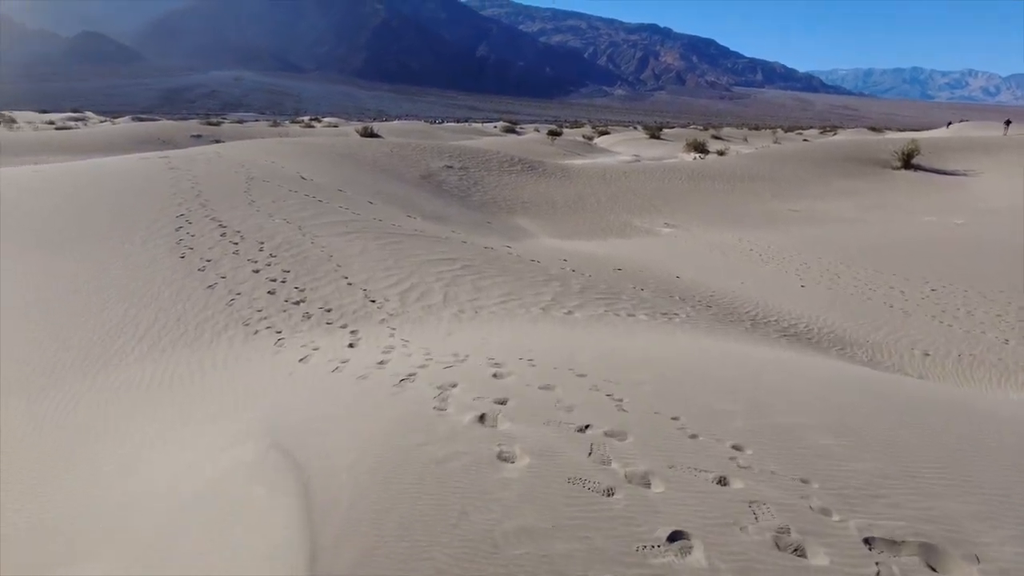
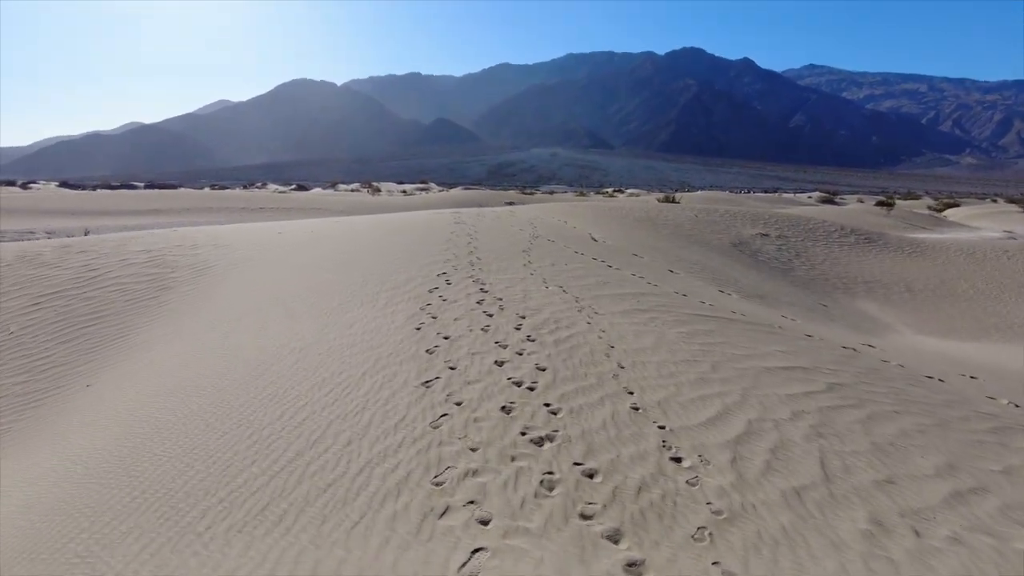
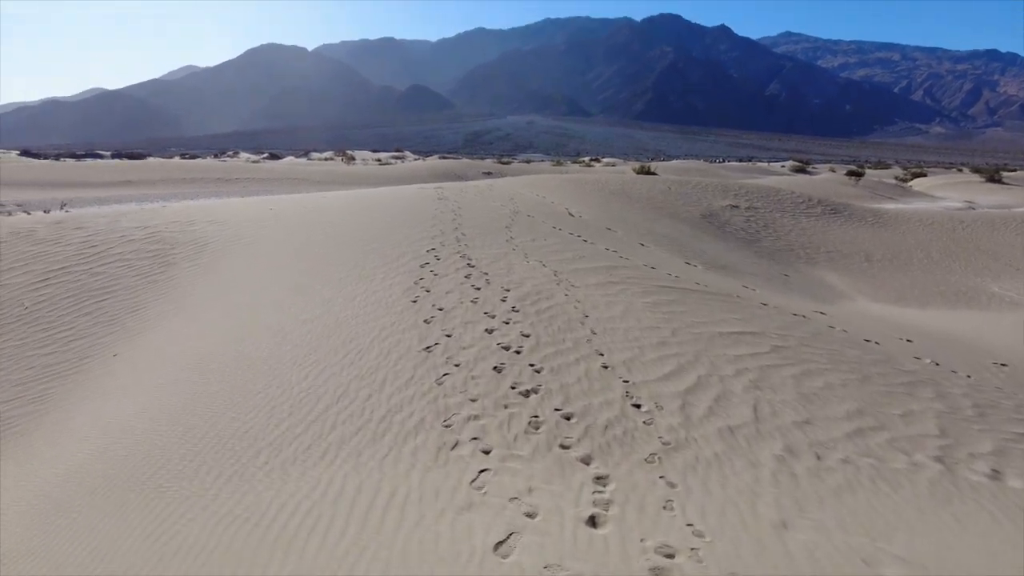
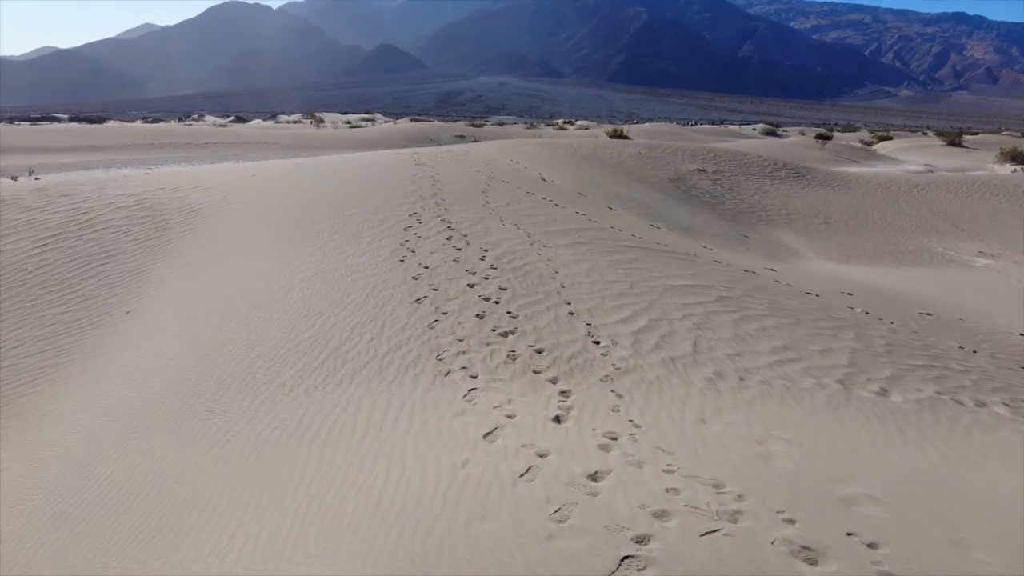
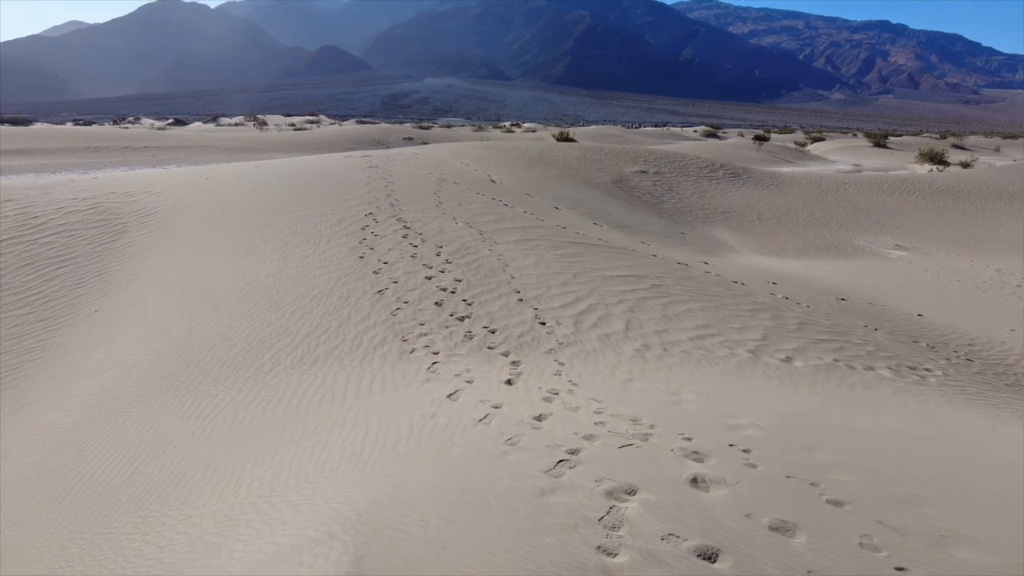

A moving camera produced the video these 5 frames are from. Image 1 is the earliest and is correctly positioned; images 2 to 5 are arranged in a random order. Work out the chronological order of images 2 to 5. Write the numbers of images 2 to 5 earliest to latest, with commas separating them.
5, 4, 3, 2
